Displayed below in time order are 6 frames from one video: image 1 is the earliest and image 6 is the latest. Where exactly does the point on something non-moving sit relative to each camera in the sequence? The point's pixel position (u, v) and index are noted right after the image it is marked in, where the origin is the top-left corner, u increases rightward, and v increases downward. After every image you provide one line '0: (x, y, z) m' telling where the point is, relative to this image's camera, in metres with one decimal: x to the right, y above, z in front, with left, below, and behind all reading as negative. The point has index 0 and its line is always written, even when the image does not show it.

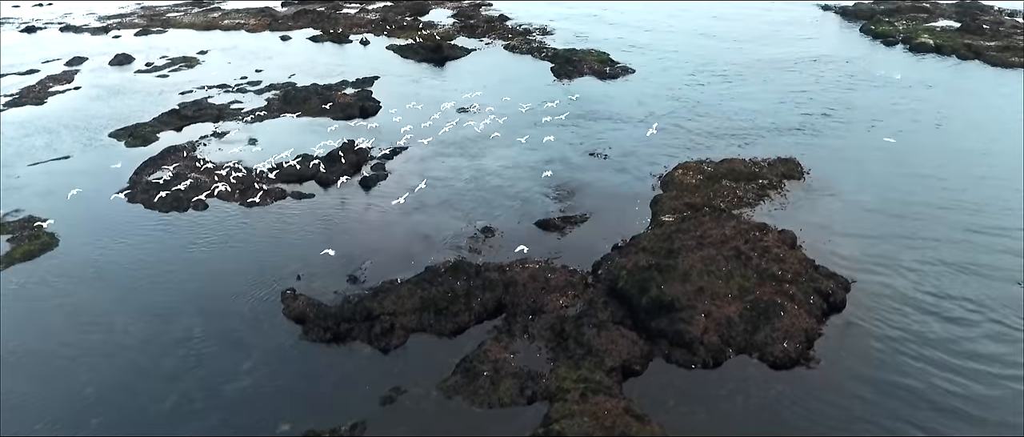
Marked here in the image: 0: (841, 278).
0: (+9.8, -1.8, +17.5) m
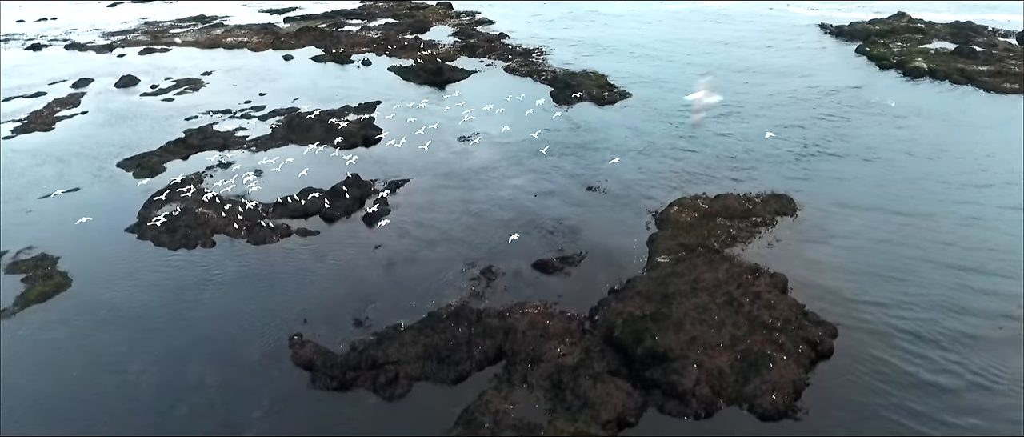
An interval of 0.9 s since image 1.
0: (+9.8, -3.3, +18.1) m
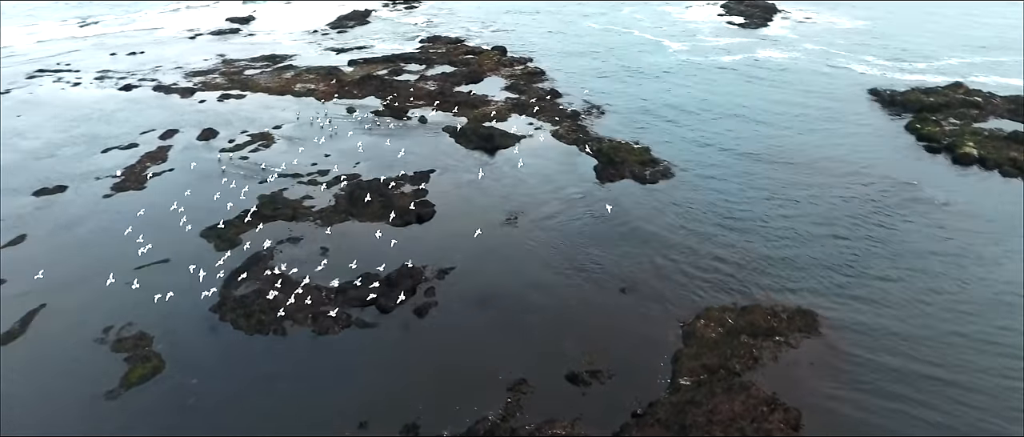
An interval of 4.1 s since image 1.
0: (+10.7, -8.4, +19.6) m
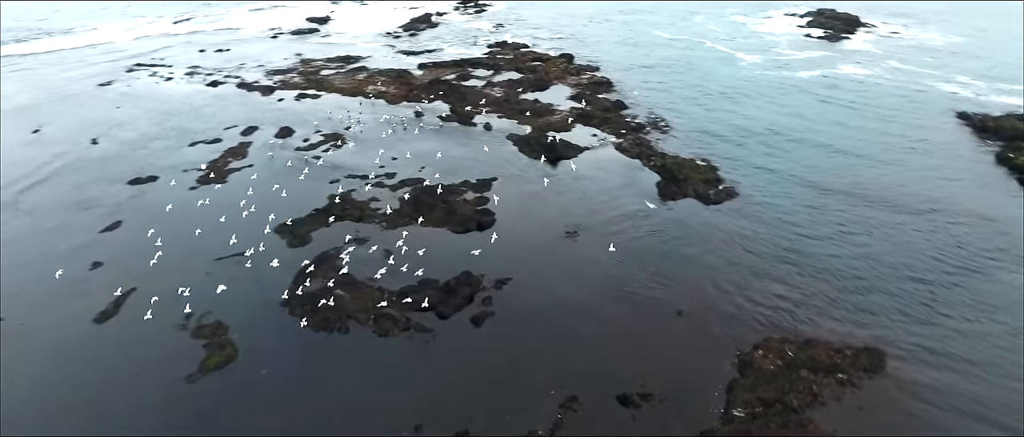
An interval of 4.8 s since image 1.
0: (+12.2, -9.8, +18.9) m
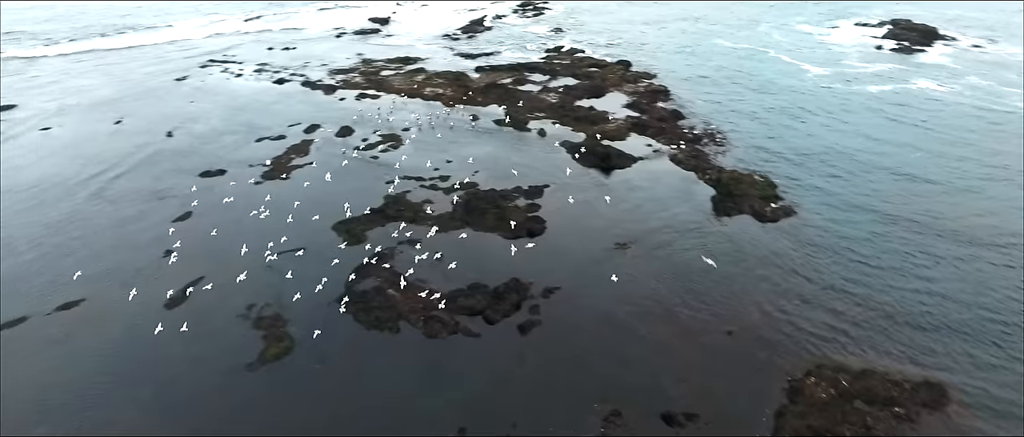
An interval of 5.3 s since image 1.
0: (+13.5, -10.8, +18.2) m
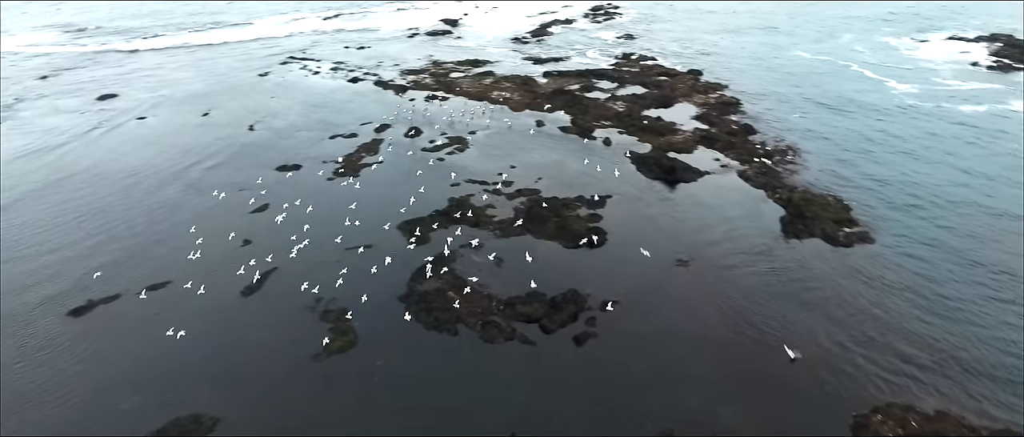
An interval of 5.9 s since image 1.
0: (+14.8, -12.1, +17.1) m
